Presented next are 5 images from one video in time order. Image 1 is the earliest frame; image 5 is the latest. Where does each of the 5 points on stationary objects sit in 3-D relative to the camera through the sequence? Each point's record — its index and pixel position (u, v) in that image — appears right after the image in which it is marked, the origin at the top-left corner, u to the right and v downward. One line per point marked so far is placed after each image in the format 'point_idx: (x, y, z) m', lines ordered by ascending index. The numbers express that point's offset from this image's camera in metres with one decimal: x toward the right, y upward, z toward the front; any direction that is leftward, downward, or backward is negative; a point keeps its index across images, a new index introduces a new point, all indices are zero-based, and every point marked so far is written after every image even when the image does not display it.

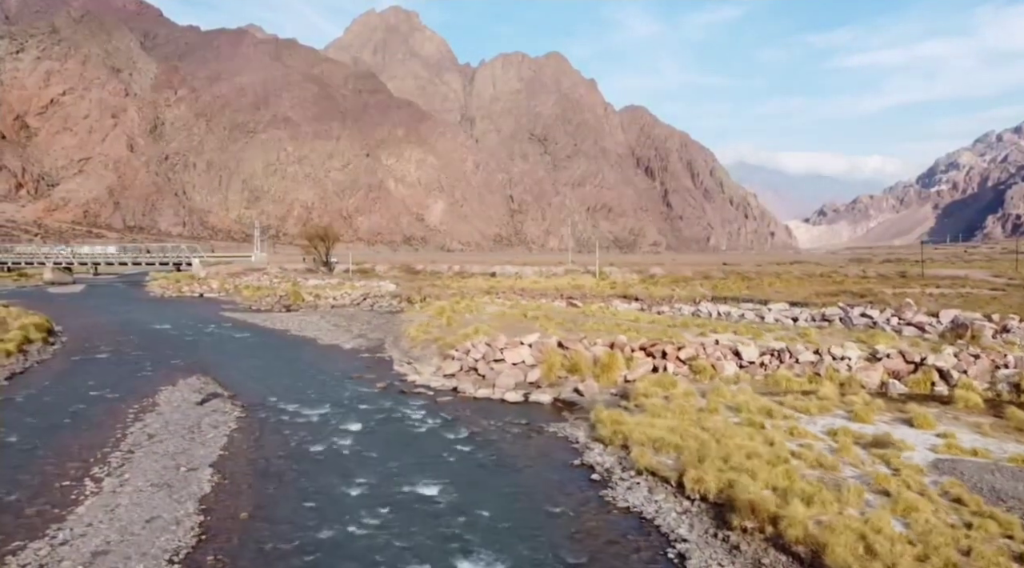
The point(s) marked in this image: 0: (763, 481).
0: (+4.1, -3.2, +12.2) m
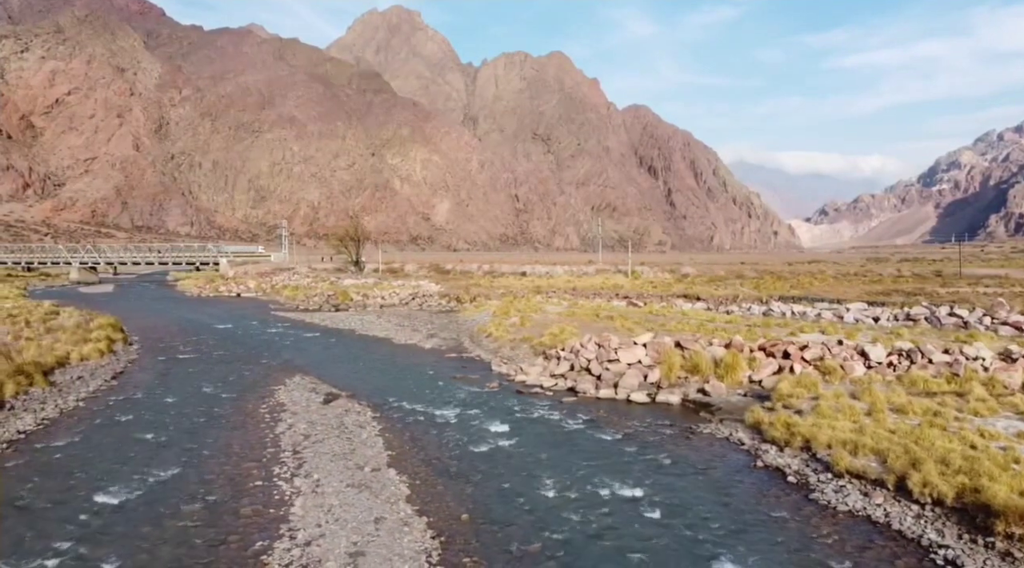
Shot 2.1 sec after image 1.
0: (+8.0, -3.2, +12.0) m
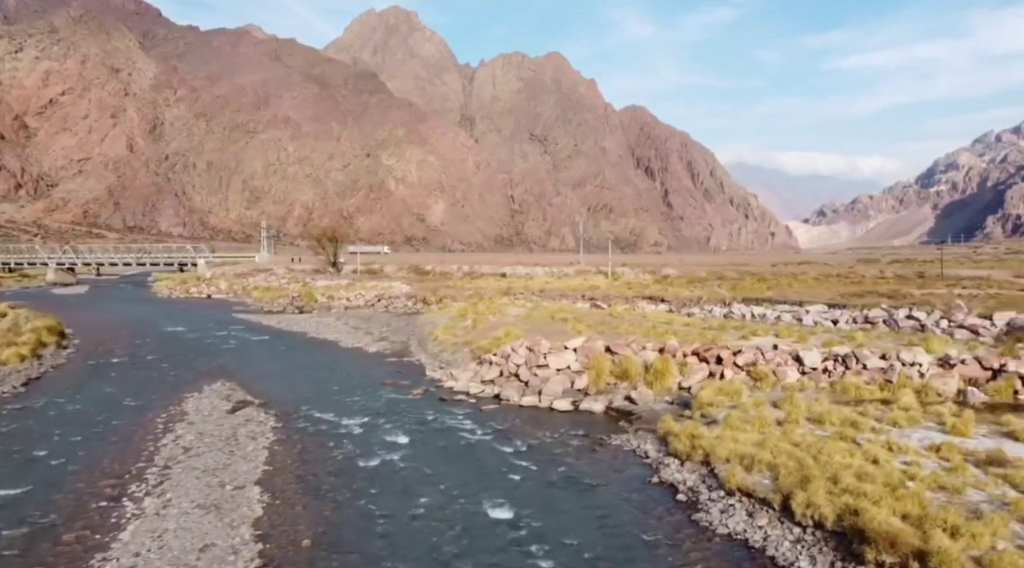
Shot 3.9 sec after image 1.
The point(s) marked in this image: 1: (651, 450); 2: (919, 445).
0: (+5.6, -3.3, +10.9) m
1: (+3.1, -3.7, +16.3) m
2: (+7.9, -3.1, +14.4) m
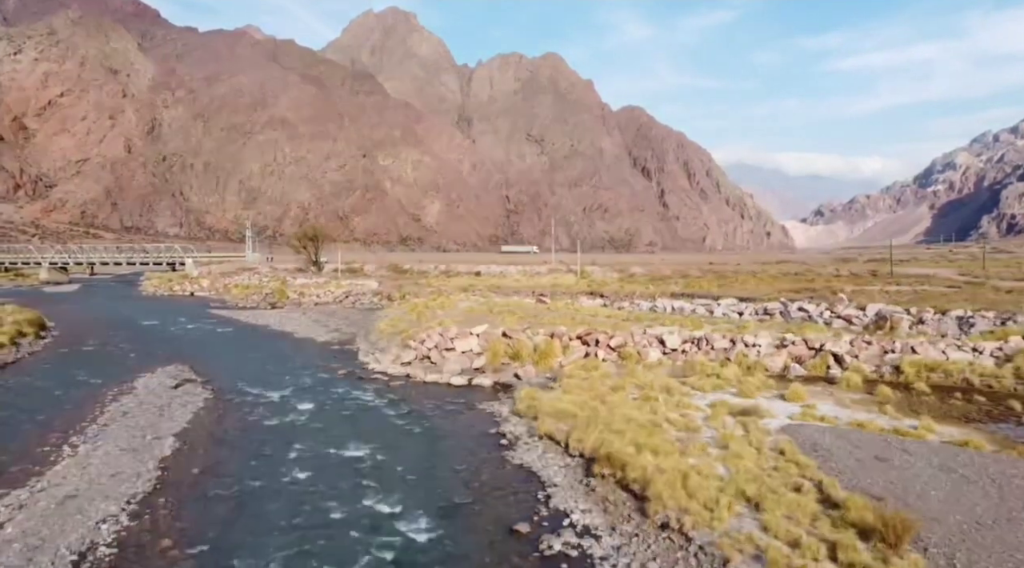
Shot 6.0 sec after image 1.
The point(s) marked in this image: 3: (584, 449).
0: (+2.3, -3.1, +14.5) m
1: (-0.2, -3.4, +19.9) m
2: (+4.6, -2.9, +18.0) m
3: (+1.5, -3.4, +15.0) m
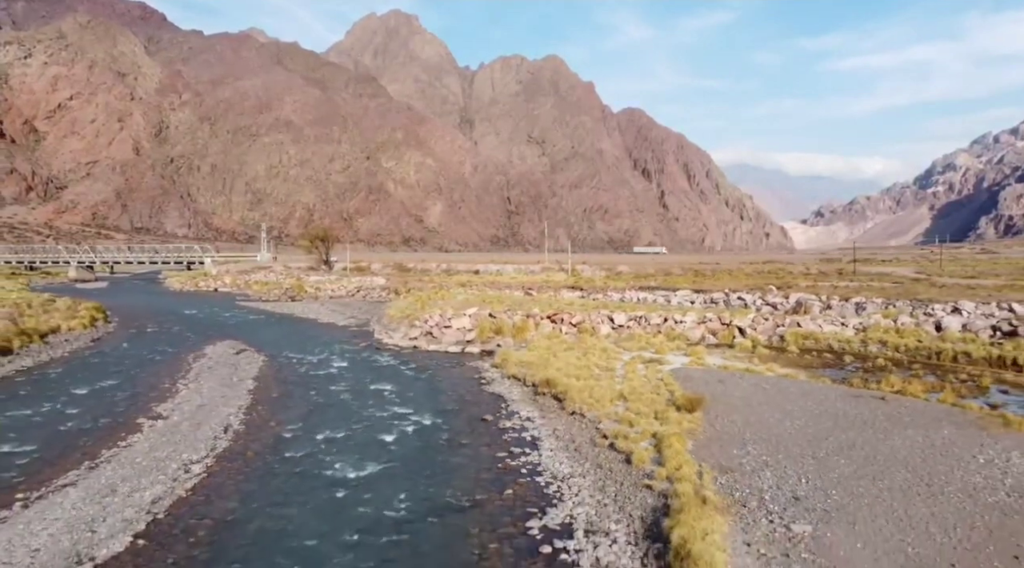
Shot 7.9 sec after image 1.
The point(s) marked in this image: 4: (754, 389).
0: (+1.5, -2.7, +21.8) m
1: (-1.0, -3.0, +27.2) m
2: (+3.9, -2.5, +25.3) m
3: (+0.7, -3.0, +22.3) m
4: (+6.3, -2.7, +19.3) m
